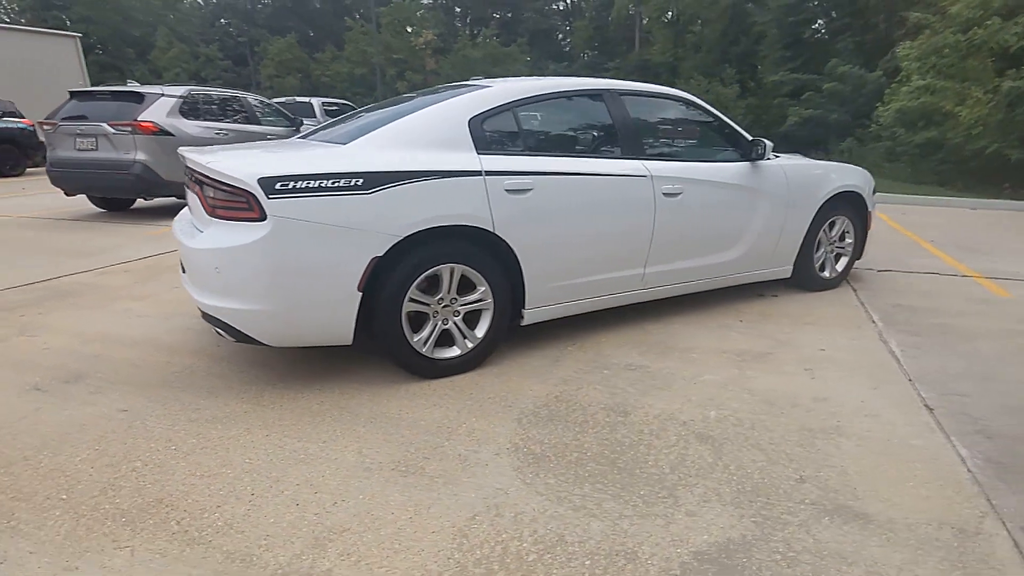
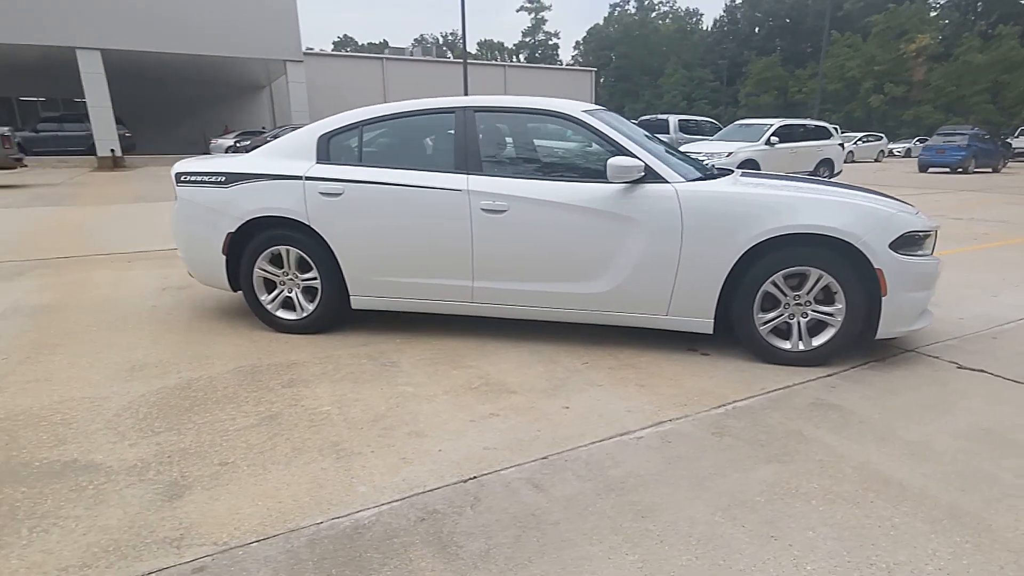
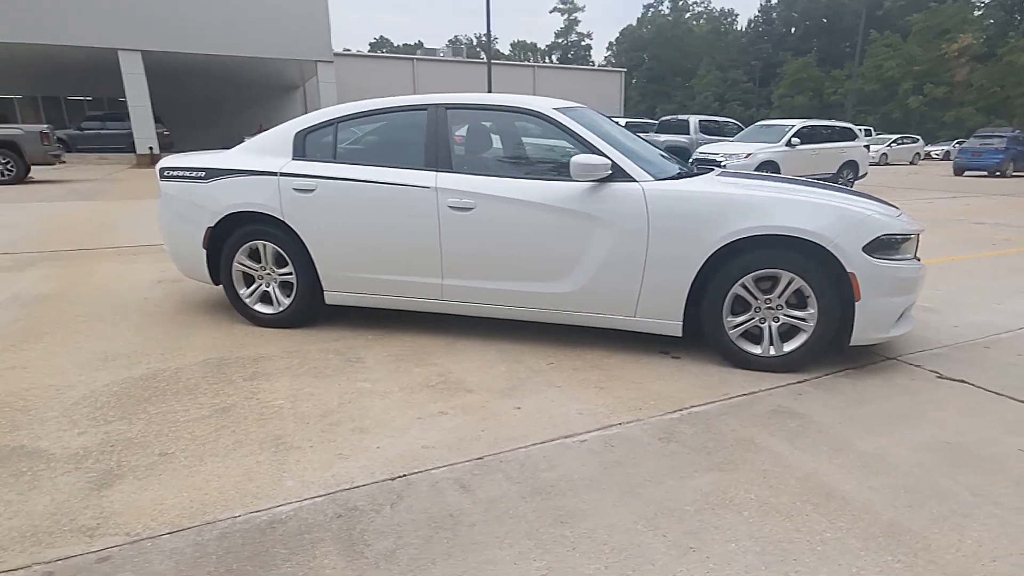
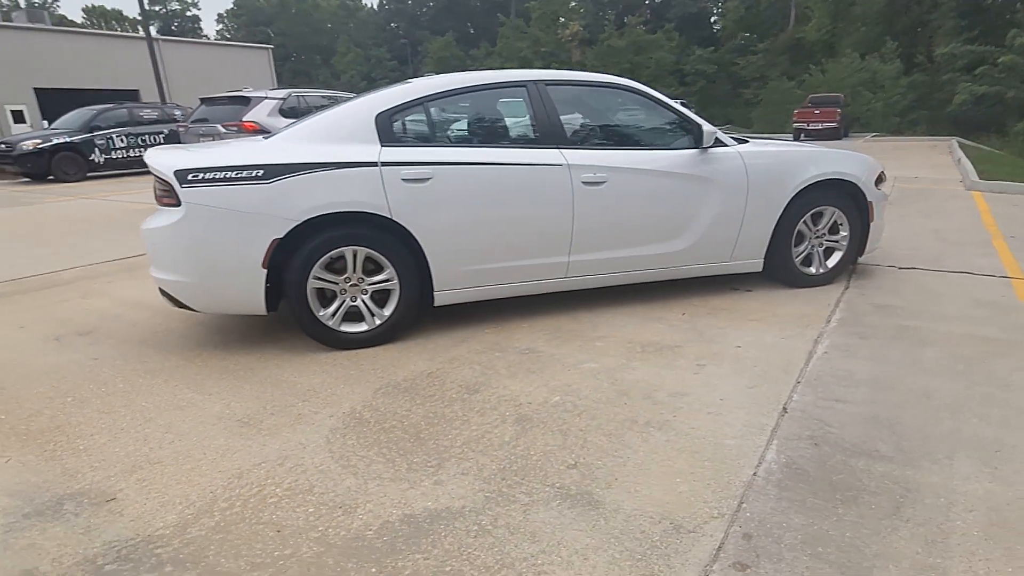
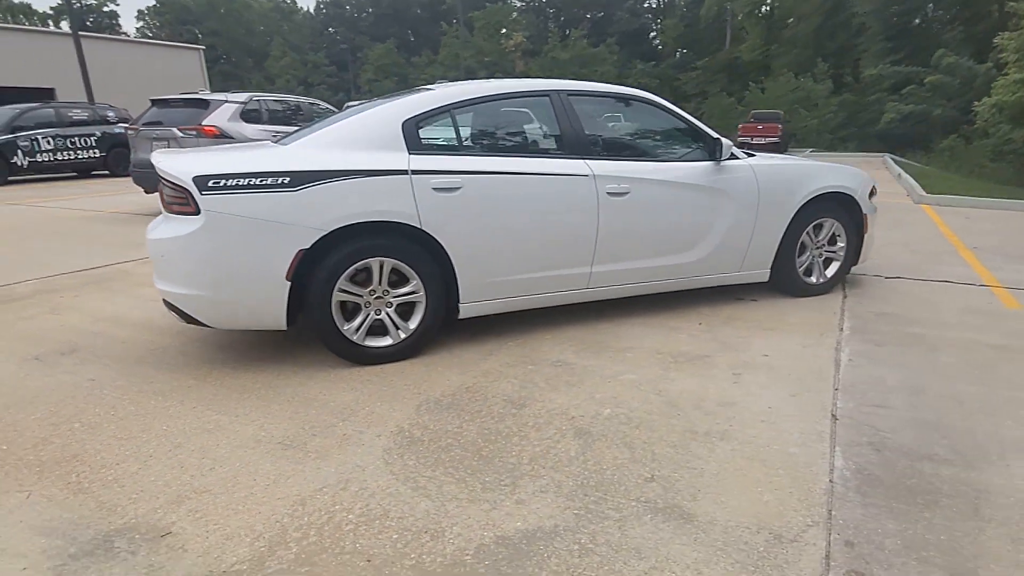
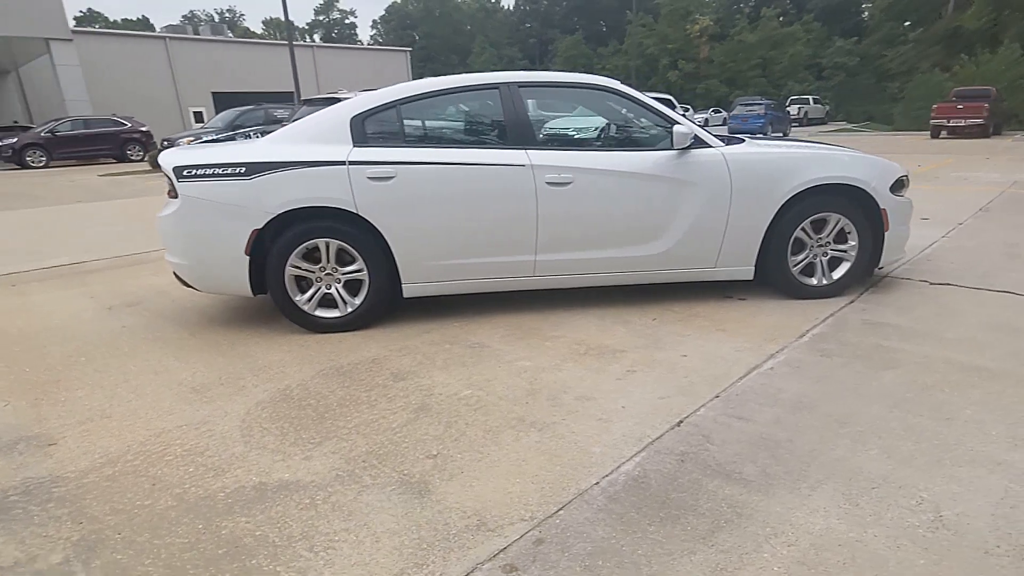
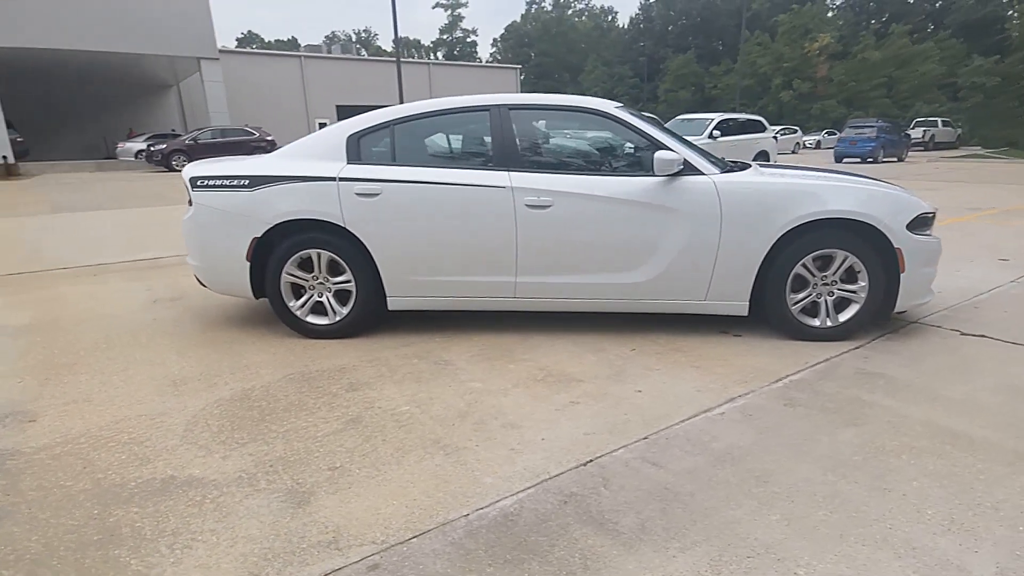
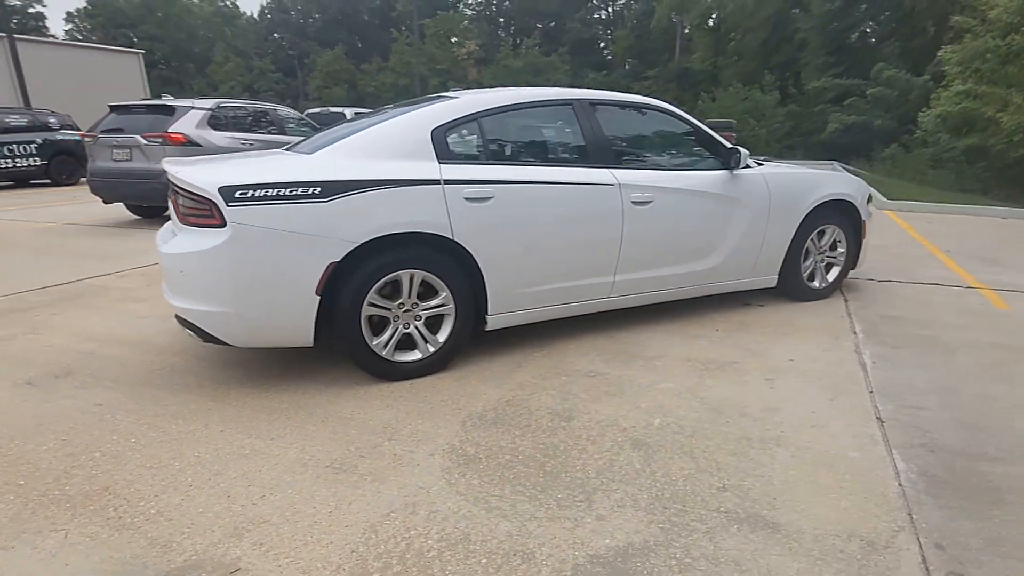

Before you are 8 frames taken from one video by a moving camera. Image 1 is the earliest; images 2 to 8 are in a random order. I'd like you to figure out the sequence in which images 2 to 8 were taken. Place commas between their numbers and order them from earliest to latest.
8, 5, 4, 6, 7, 2, 3
